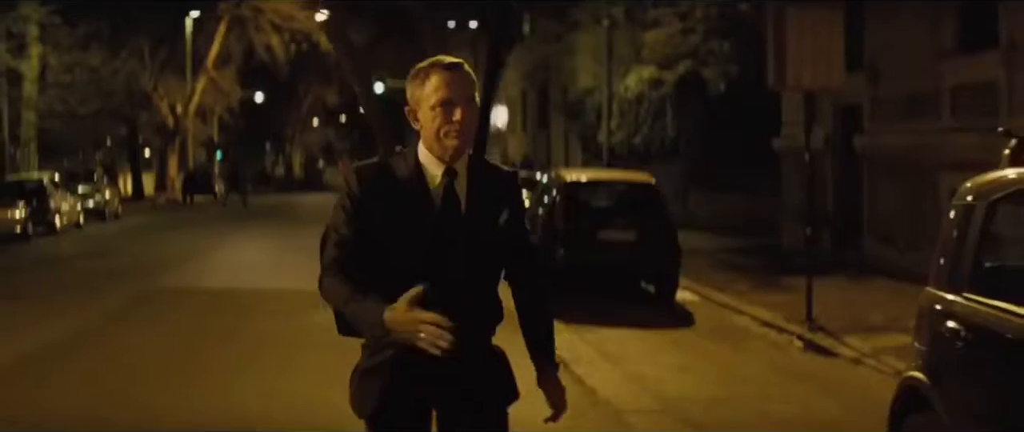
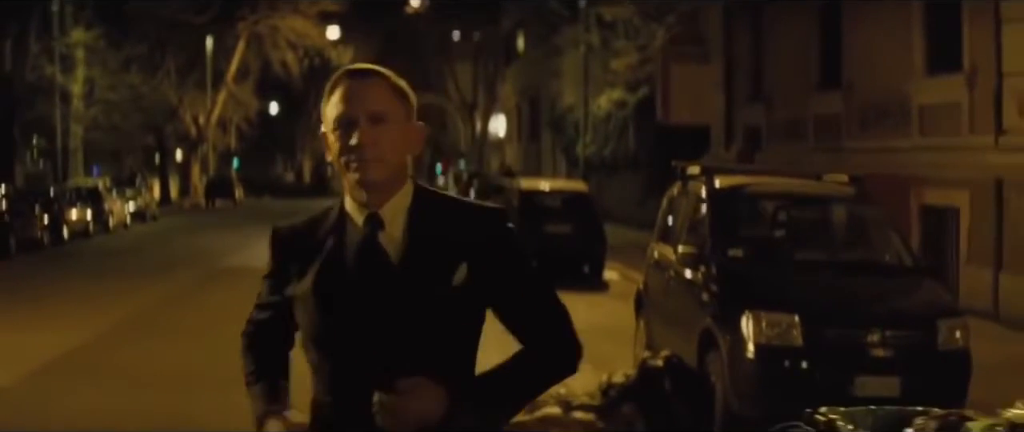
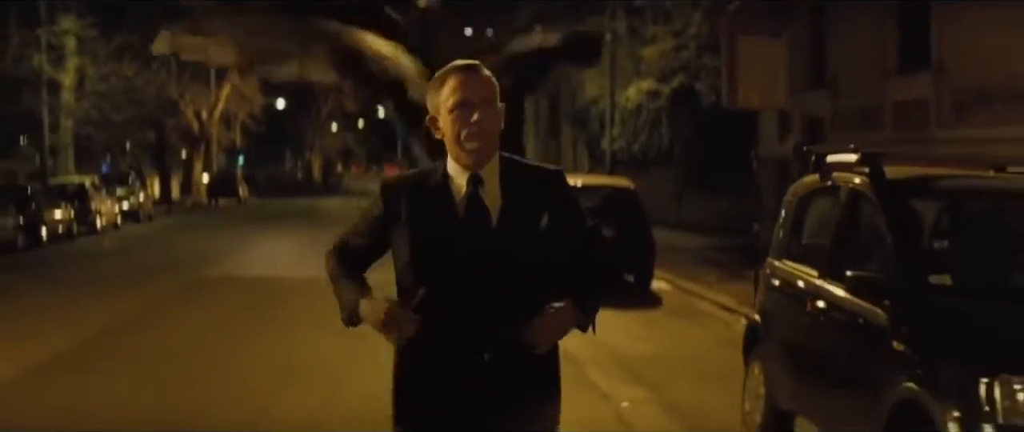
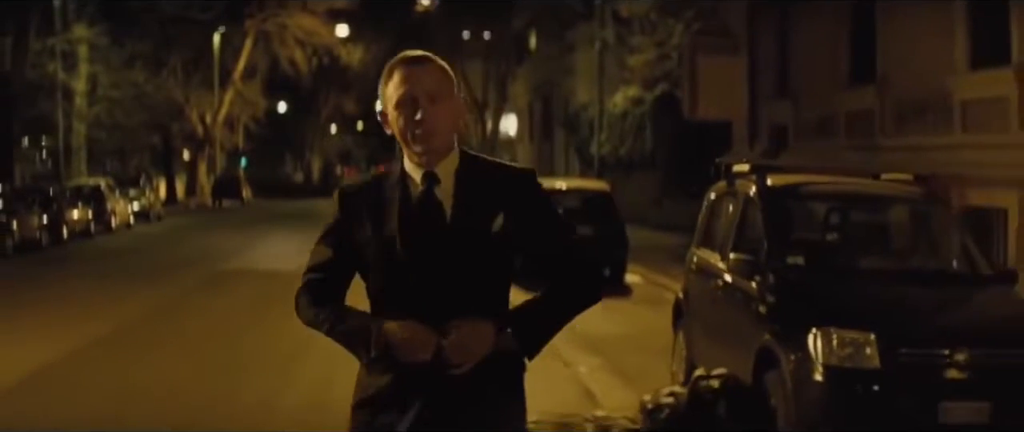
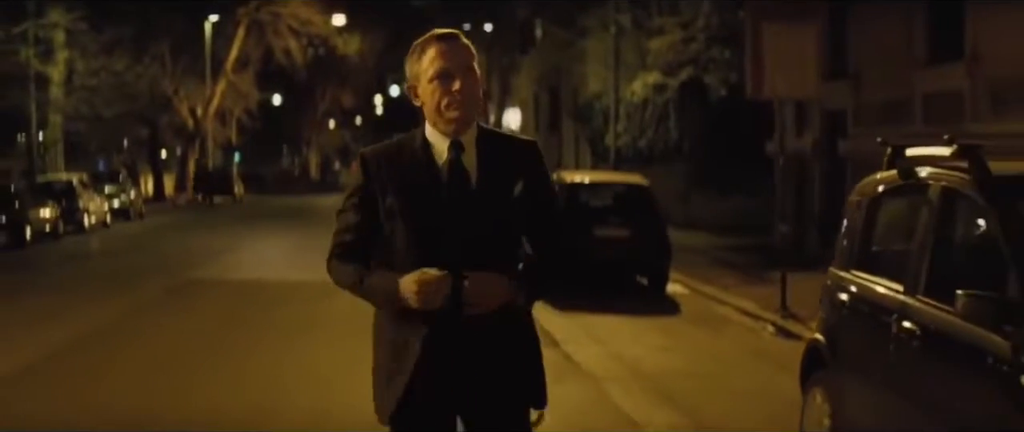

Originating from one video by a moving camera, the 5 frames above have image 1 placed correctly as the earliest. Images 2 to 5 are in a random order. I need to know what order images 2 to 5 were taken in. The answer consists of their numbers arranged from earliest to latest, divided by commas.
5, 3, 4, 2
